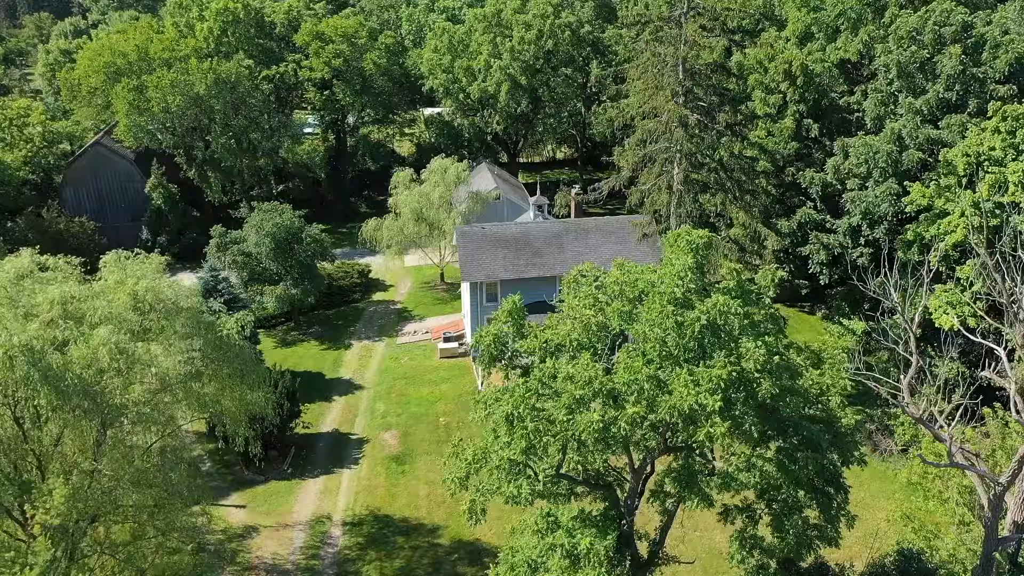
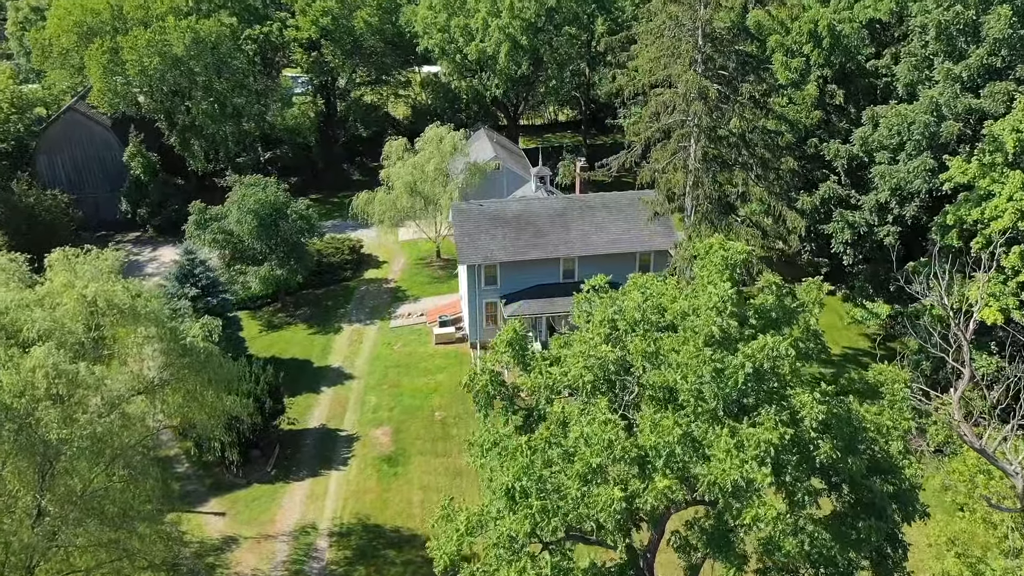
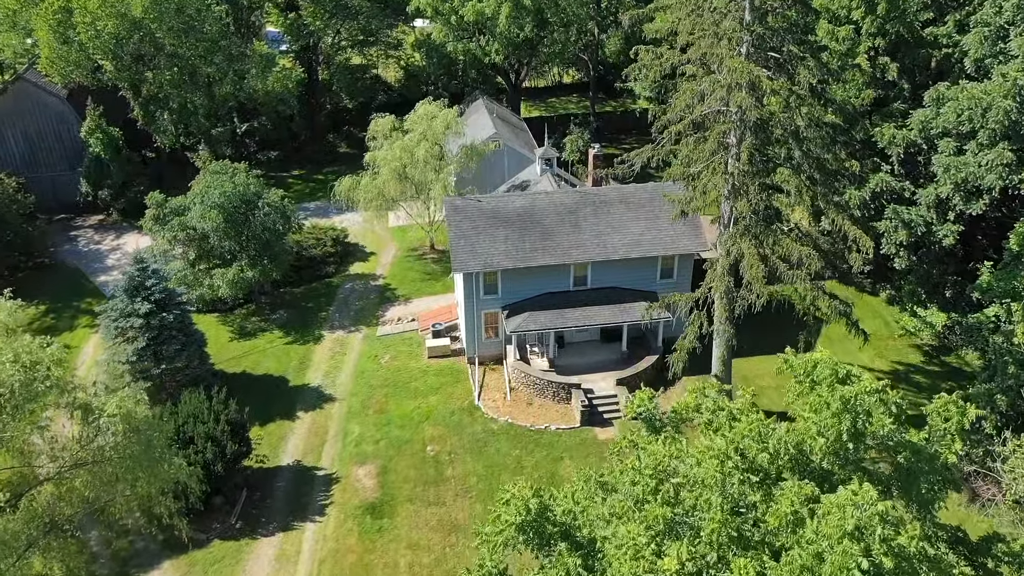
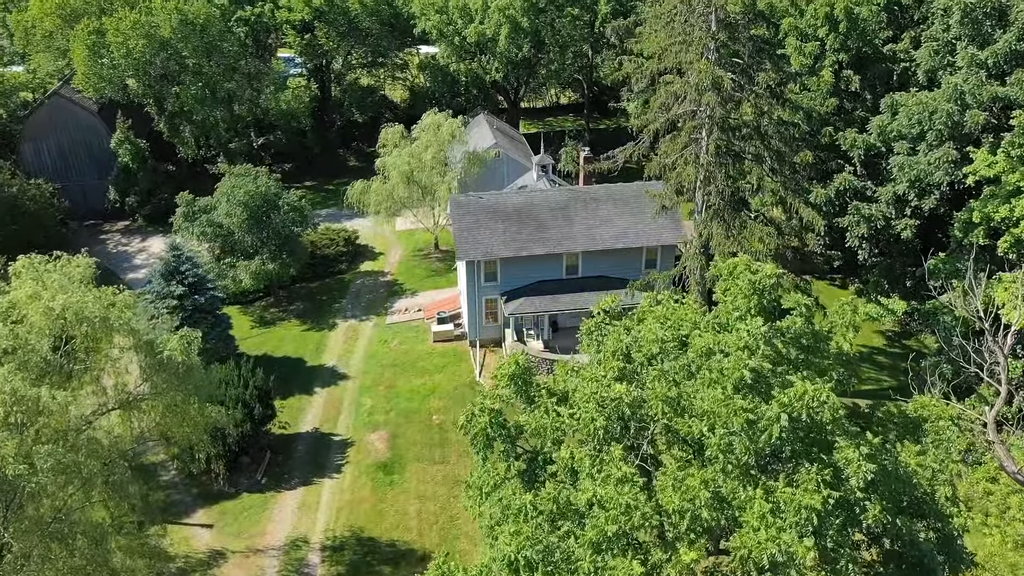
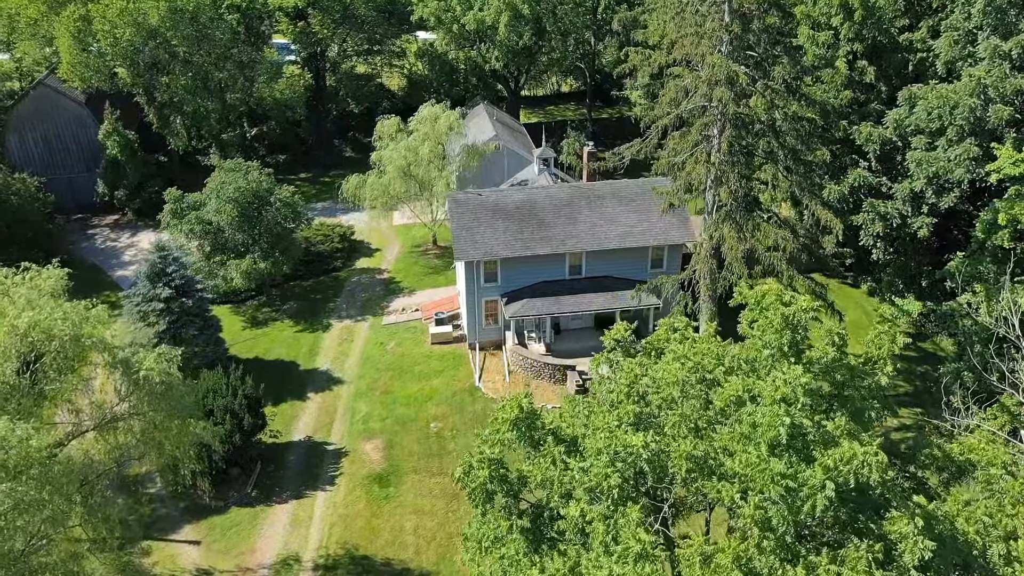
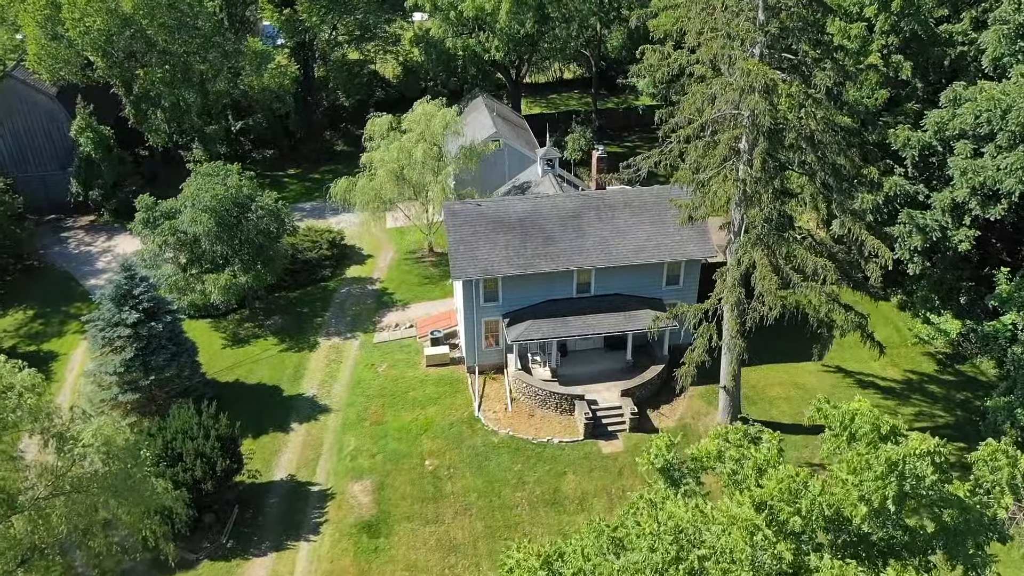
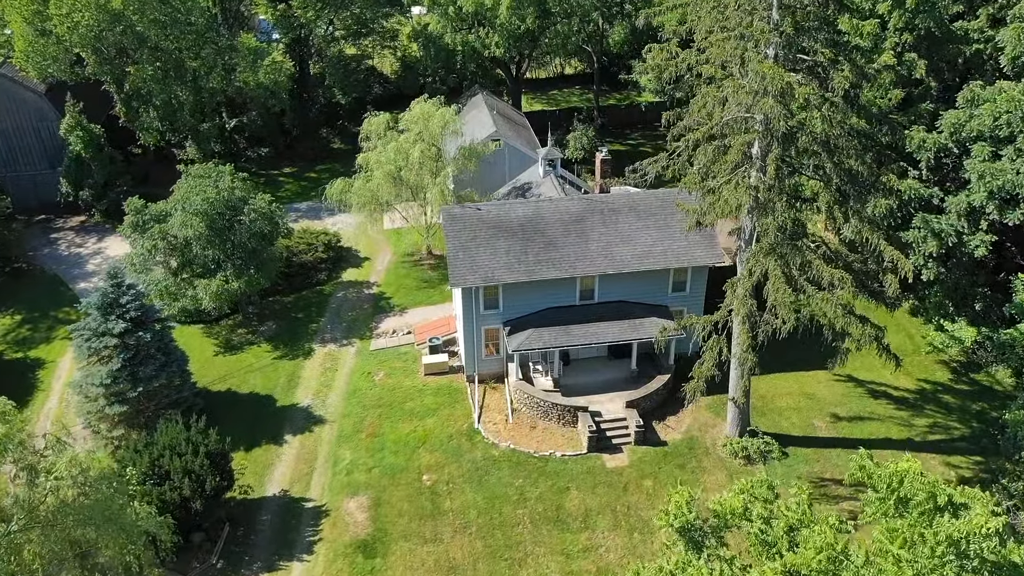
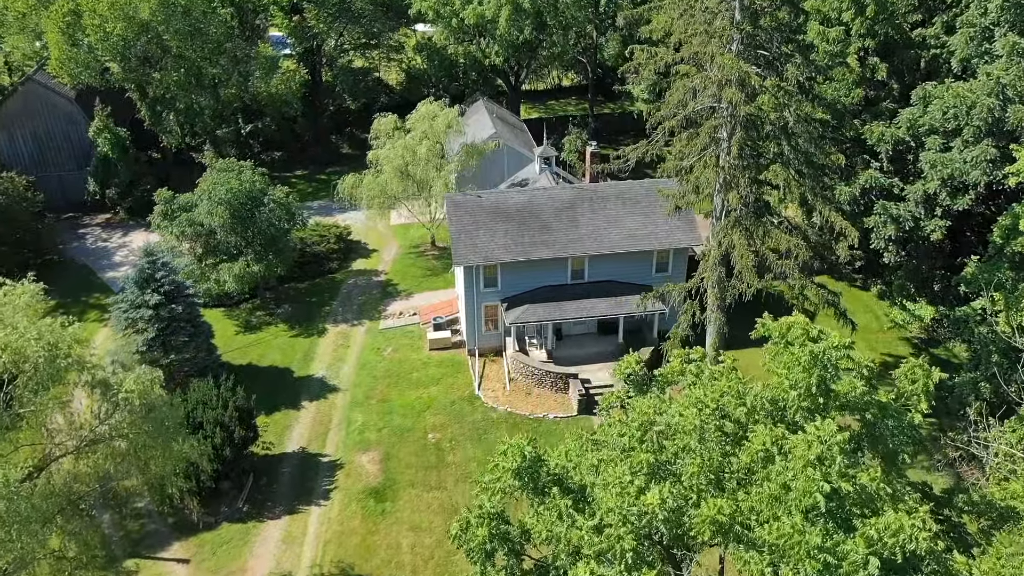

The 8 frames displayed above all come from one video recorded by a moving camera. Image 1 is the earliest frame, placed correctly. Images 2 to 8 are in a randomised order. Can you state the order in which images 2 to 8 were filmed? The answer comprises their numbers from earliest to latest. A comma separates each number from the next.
2, 4, 5, 8, 3, 6, 7
